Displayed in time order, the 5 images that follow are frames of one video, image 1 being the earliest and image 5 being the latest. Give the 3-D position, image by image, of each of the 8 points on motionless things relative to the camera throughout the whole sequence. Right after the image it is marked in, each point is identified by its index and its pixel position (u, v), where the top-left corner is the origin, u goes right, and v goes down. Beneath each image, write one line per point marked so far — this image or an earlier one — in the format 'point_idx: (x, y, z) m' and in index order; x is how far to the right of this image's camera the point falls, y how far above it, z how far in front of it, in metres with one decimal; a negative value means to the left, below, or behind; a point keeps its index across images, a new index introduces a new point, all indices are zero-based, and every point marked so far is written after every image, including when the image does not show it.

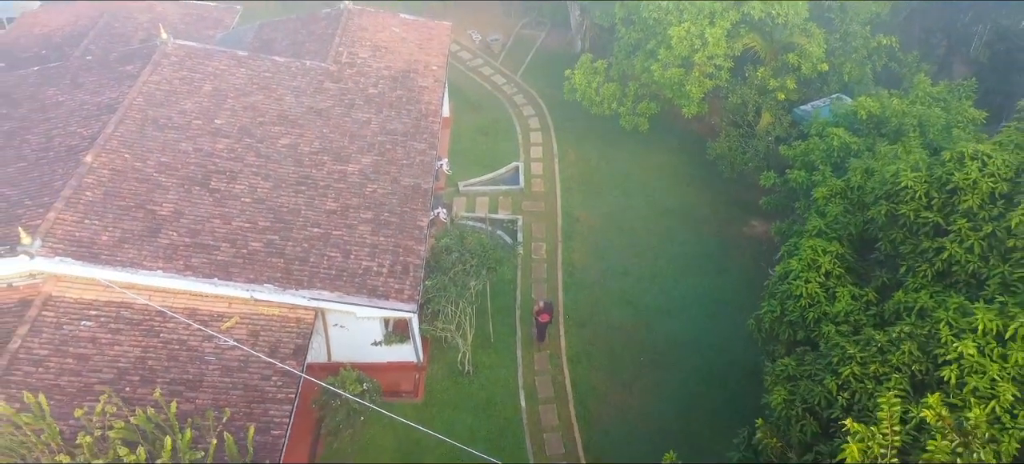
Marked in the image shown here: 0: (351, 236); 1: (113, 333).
0: (-3.7, -0.1, +14.1) m
1: (-8.1, -2.0, +12.4) m
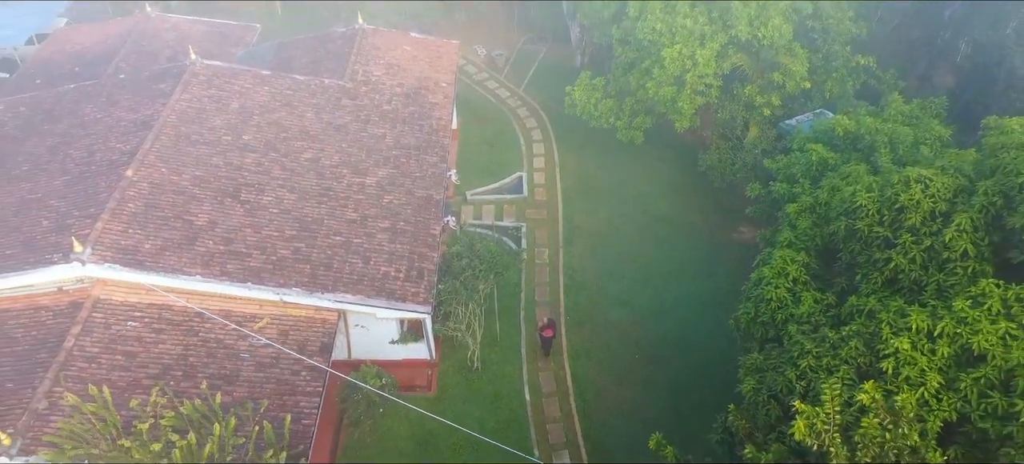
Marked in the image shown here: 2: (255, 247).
0: (-3.6, -0.3, +15.4) m
1: (-8.0, -2.2, +13.7) m
2: (-6.2, -0.4, +14.6) m
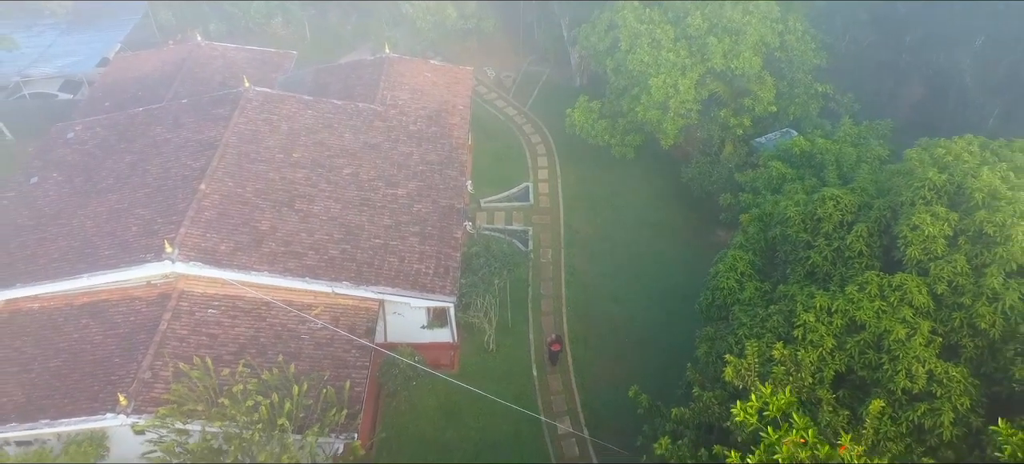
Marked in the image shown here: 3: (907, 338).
0: (-3.3, -0.4, +18.5) m
1: (-7.7, -2.4, +16.7) m
2: (-5.9, -0.5, +17.7) m
3: (+6.6, -1.8, +10.1) m
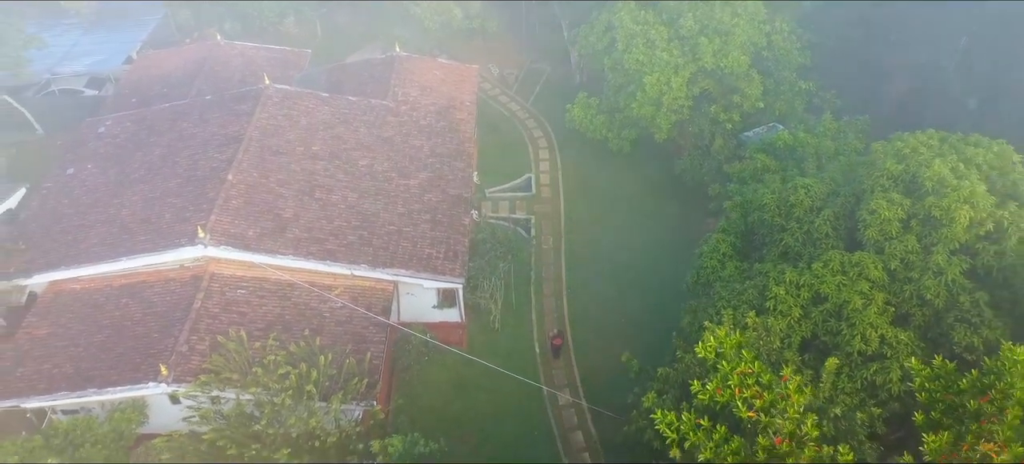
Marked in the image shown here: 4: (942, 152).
0: (-3.2, 0.0, +19.9) m
1: (-7.6, -2.0, +18.2) m
2: (-5.7, -0.1, +19.2) m
3: (+6.7, -1.4, +11.6) m
4: (+9.6, +1.8, +13.6) m
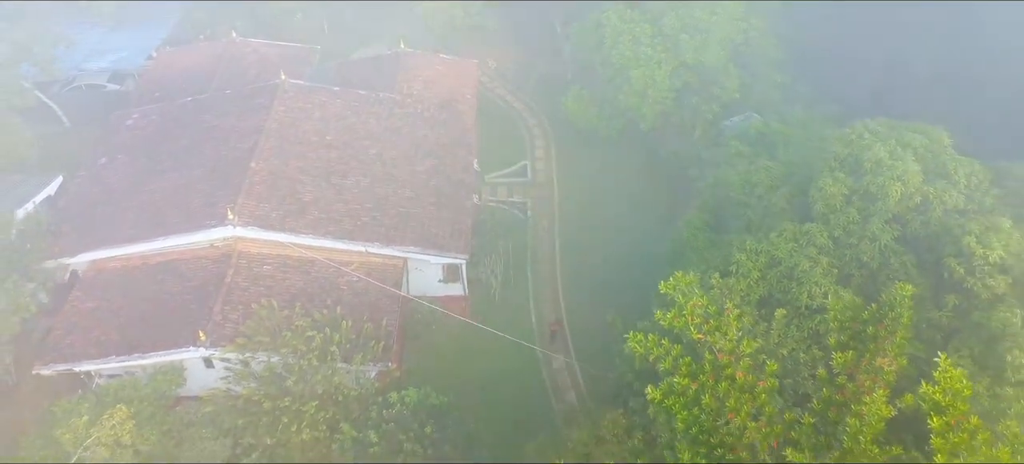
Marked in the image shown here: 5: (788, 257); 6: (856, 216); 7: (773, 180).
0: (-3.2, +0.7, +22.0) m
1: (-7.6, -1.3, +20.2) m
2: (-5.8, +0.6, +21.2) m
3: (+6.7, -0.8, +13.7) m
4: (+9.6, +2.4, +15.6) m
5: (+6.4, -0.6, +14.1) m
6: (+8.1, +0.4, +14.2) m
7: (+7.2, +1.4, +16.5) m
